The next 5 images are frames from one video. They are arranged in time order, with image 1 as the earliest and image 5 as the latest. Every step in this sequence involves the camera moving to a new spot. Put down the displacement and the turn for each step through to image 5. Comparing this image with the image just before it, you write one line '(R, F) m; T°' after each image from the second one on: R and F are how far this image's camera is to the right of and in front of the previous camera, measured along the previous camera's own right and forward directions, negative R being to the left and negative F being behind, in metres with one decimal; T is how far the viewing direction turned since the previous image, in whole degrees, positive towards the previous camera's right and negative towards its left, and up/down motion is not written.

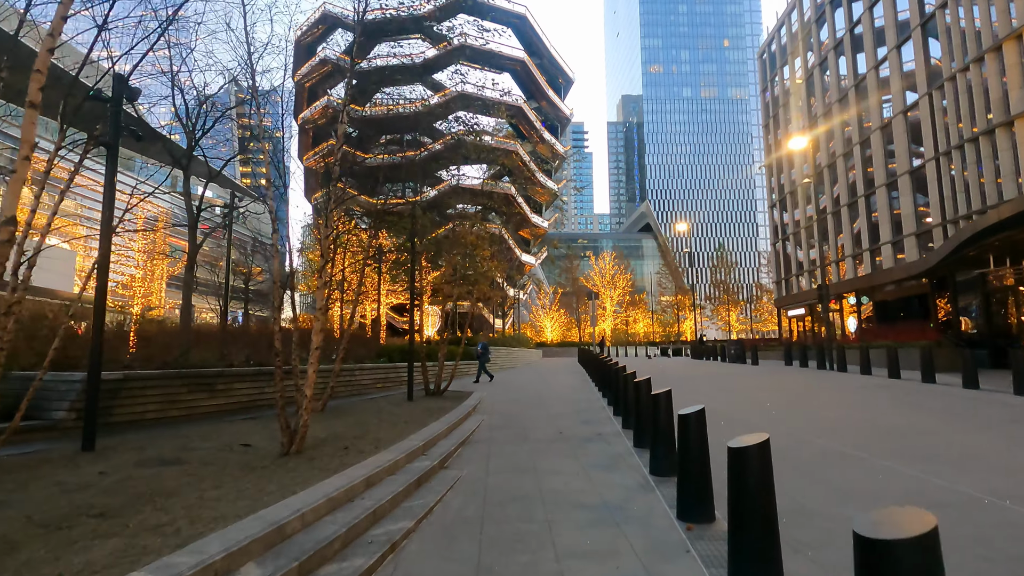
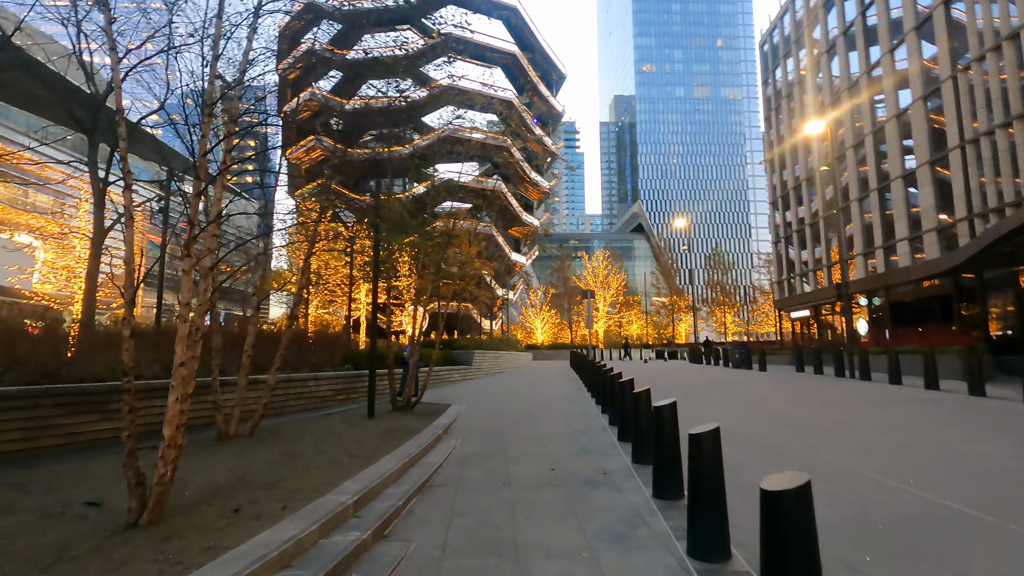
(+0.1, +1.6) m; +1°
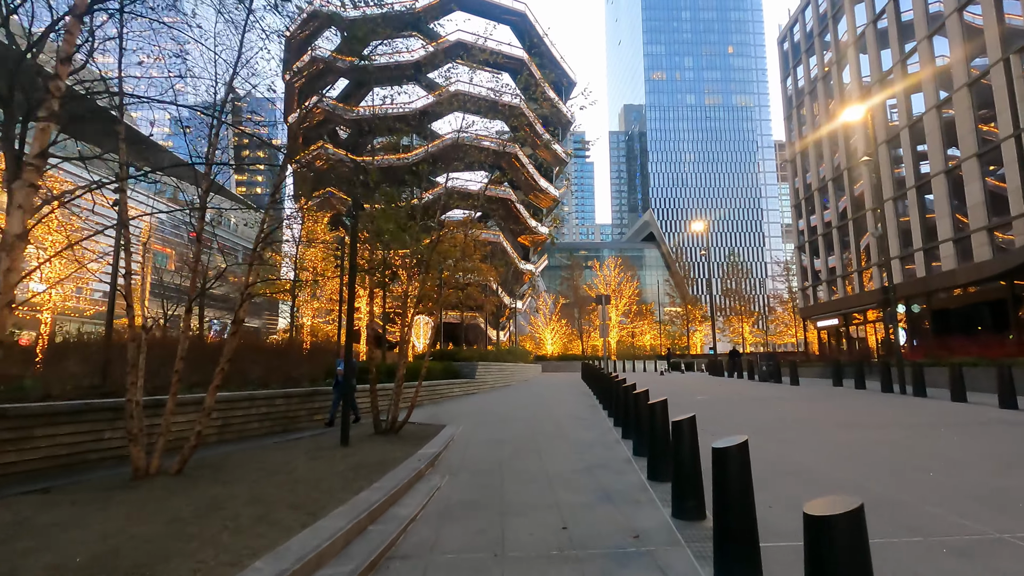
(+0.1, +1.3) m; -1°
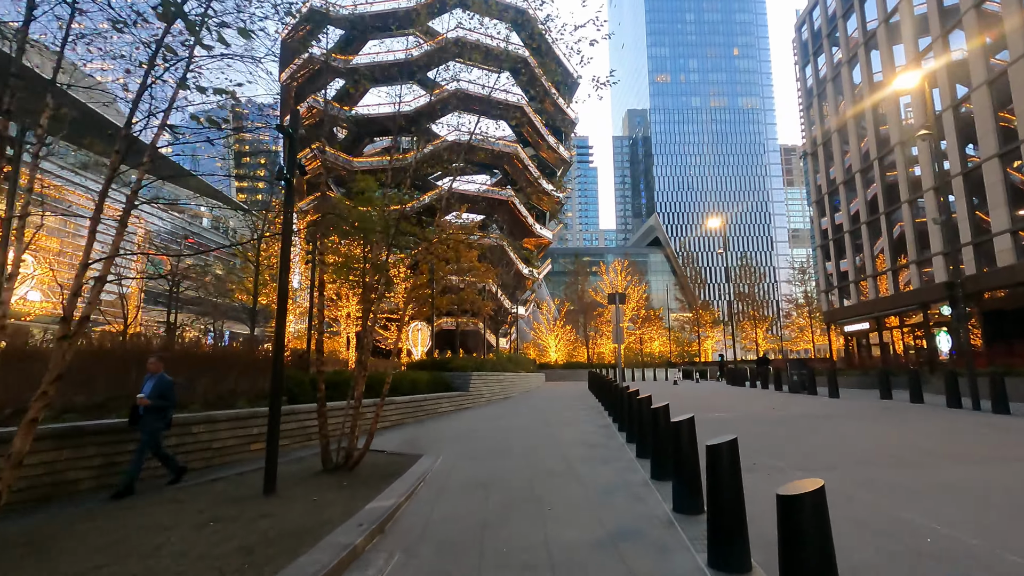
(+0.1, +1.8) m; 0°
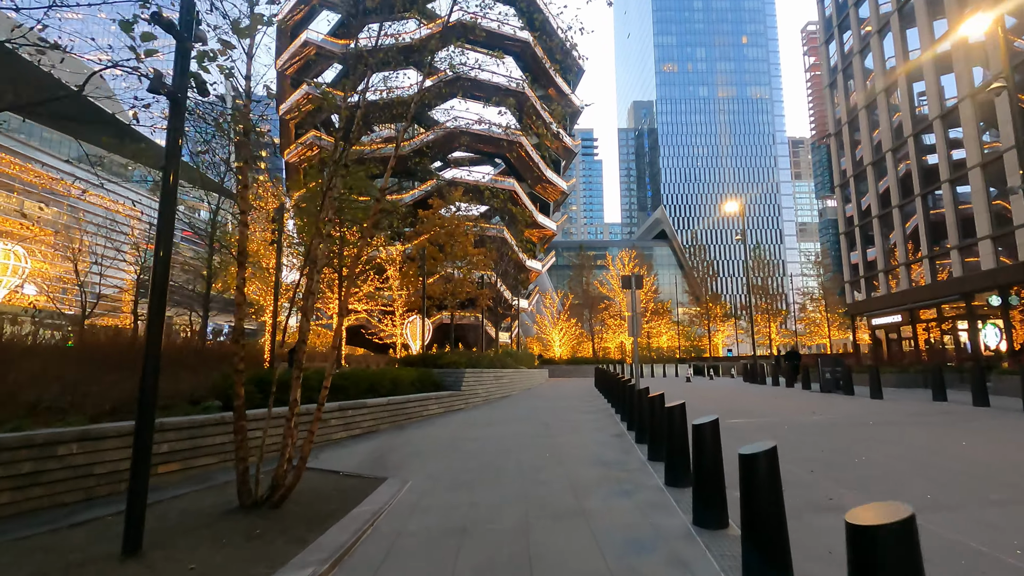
(+0.1, +1.6) m; 0°
